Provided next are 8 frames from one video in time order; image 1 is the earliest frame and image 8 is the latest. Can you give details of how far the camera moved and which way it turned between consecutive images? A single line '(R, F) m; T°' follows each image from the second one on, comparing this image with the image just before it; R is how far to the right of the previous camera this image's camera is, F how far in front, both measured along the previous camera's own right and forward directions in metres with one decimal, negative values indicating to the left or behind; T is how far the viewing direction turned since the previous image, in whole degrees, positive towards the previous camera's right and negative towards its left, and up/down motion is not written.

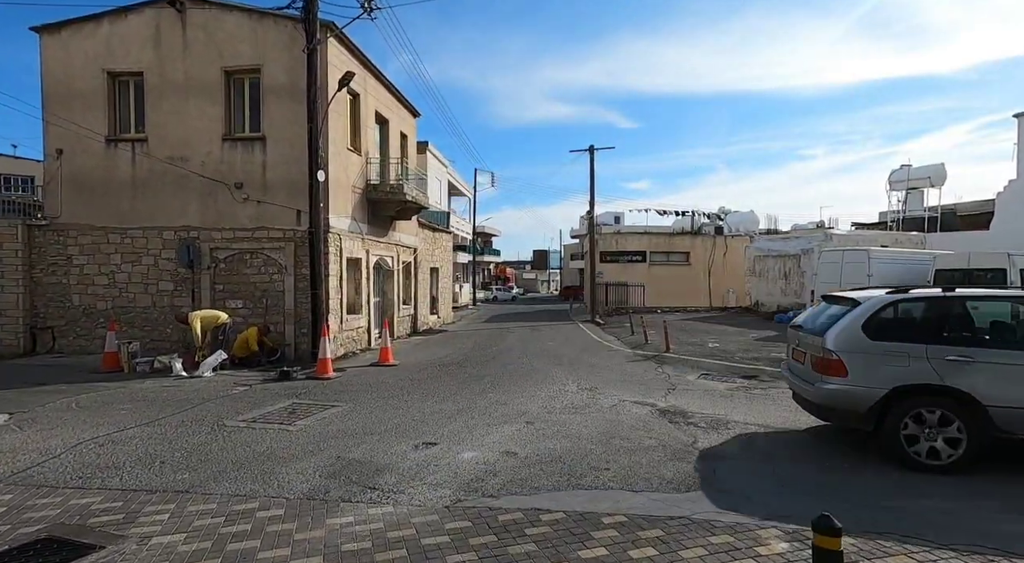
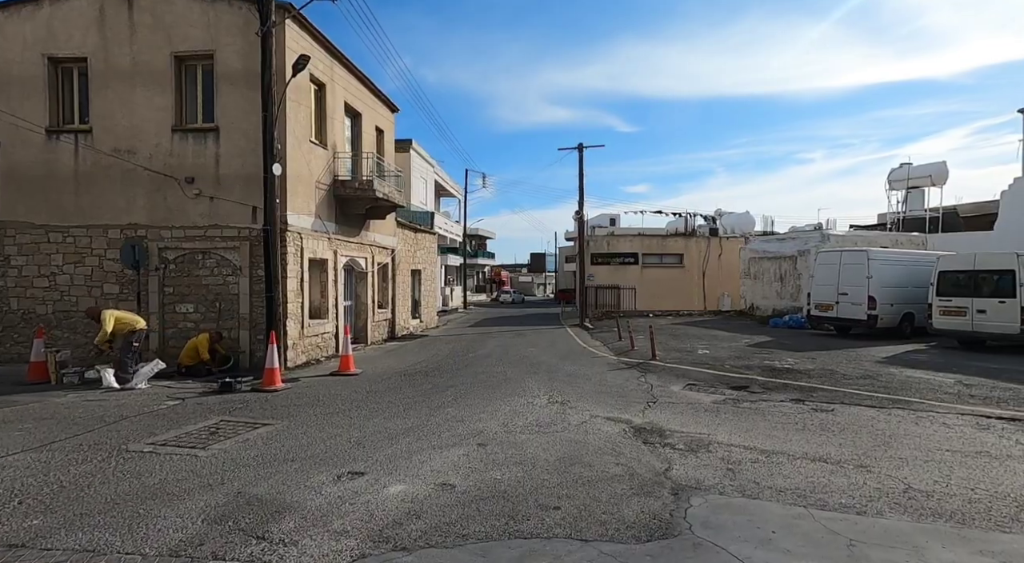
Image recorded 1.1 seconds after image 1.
(+0.6, +1.1) m; 0°
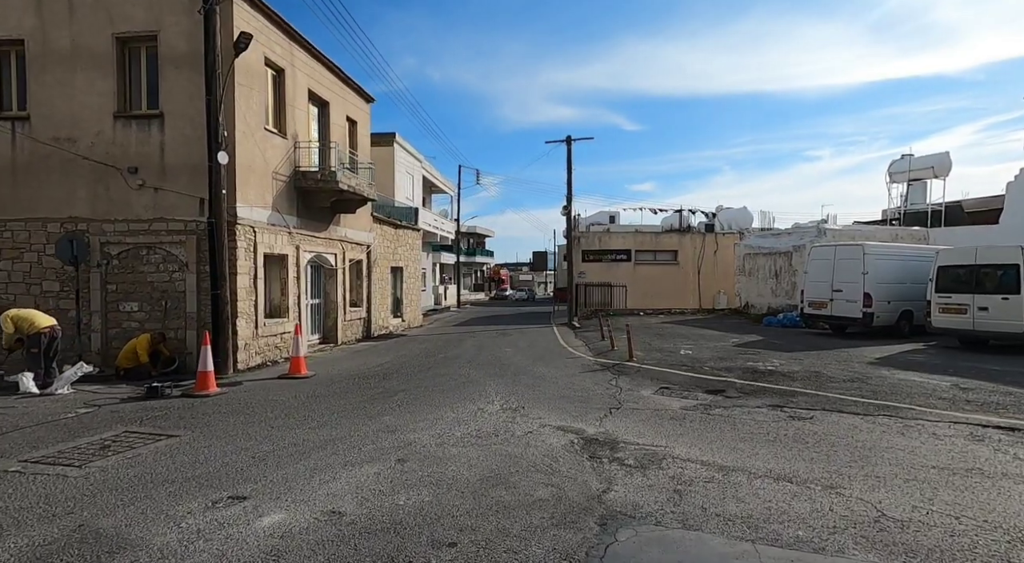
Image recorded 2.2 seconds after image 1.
(+0.8, +0.9) m; -1°
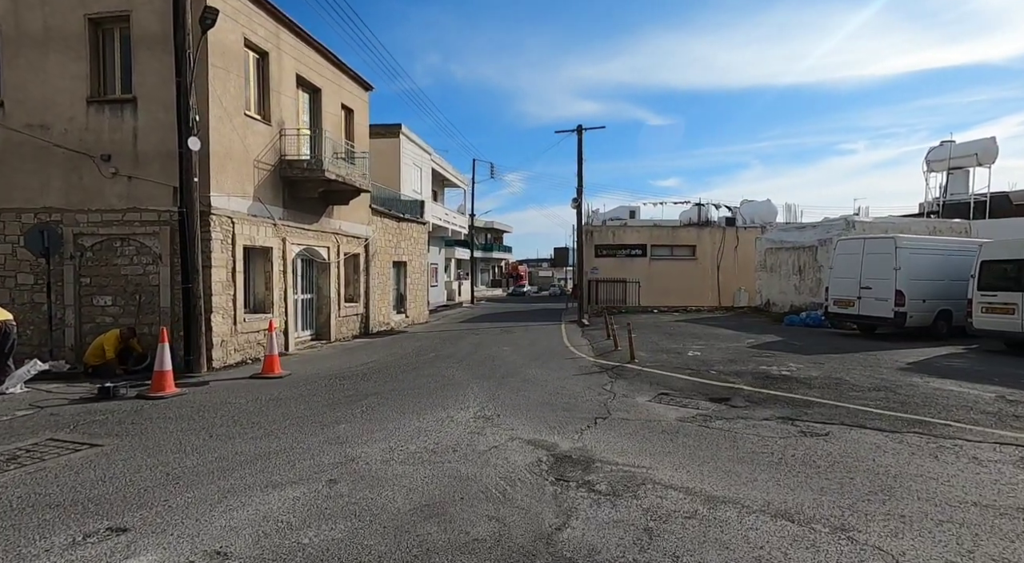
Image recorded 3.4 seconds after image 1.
(+0.6, +1.0) m; -2°
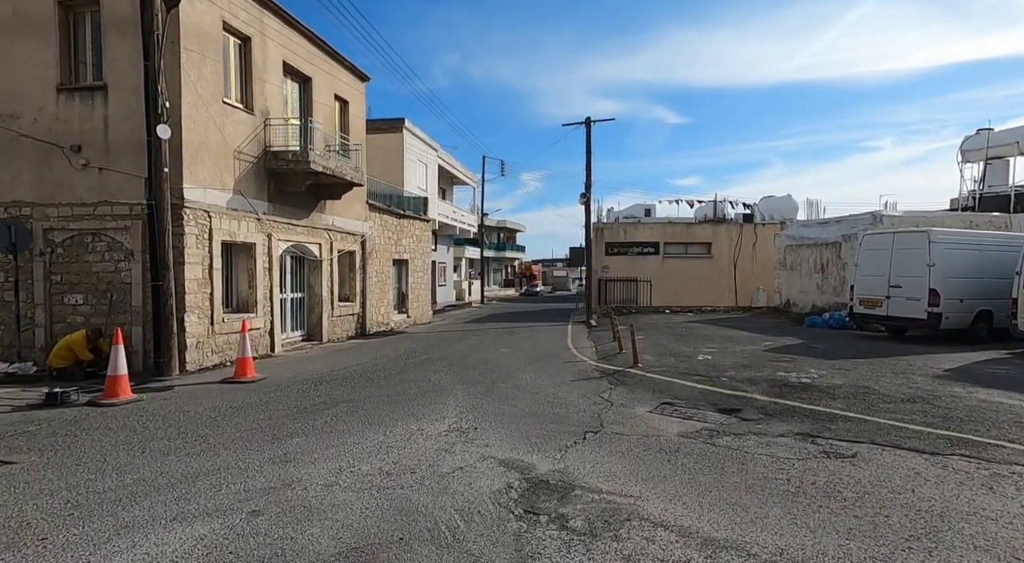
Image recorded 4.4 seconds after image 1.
(+0.4, +0.9) m; -2°
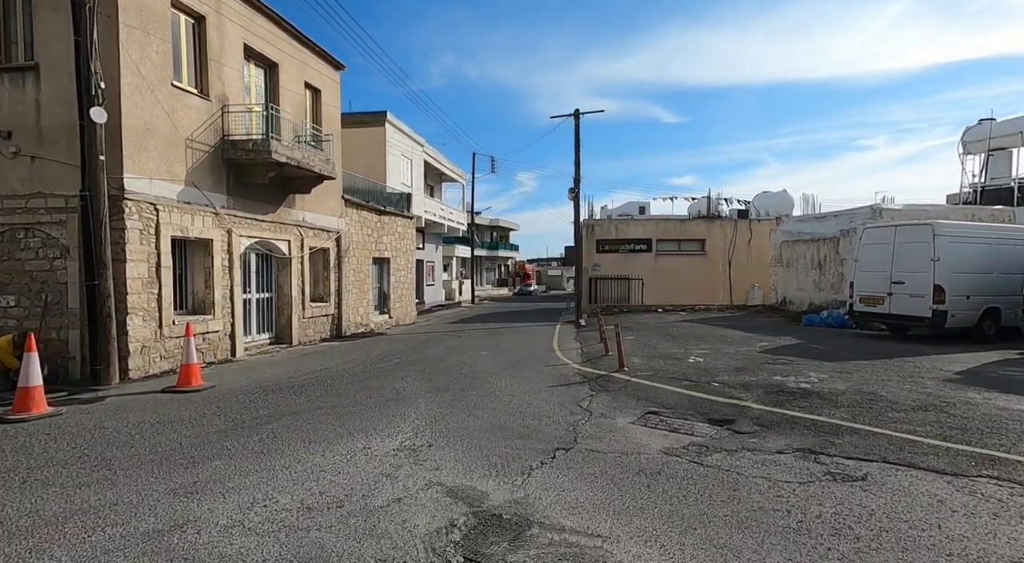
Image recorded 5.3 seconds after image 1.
(+0.4, +0.9) m; 0°
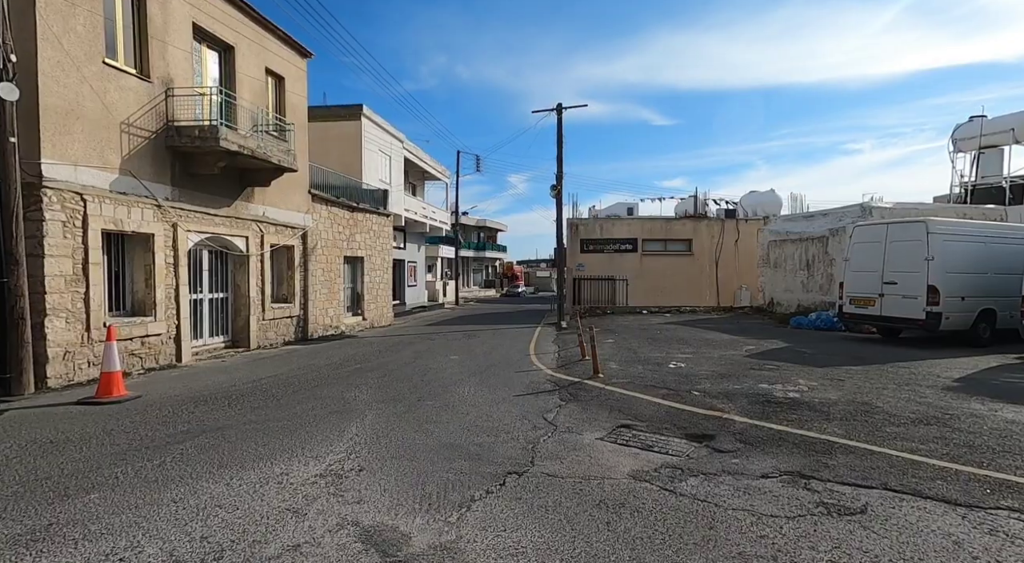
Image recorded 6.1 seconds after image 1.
(+0.4, +0.9) m; +1°
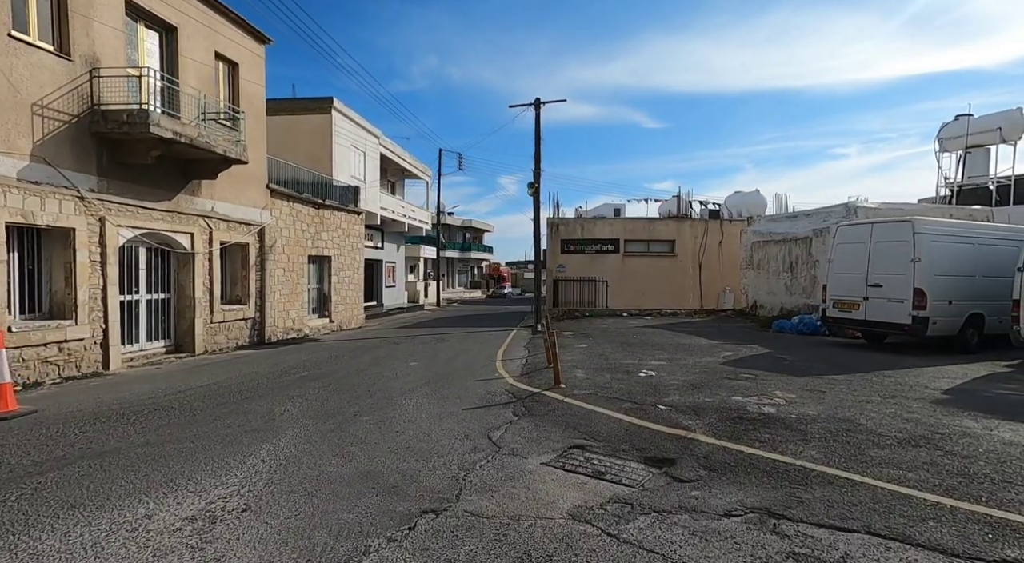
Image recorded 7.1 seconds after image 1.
(+0.5, +0.8) m; +1°
